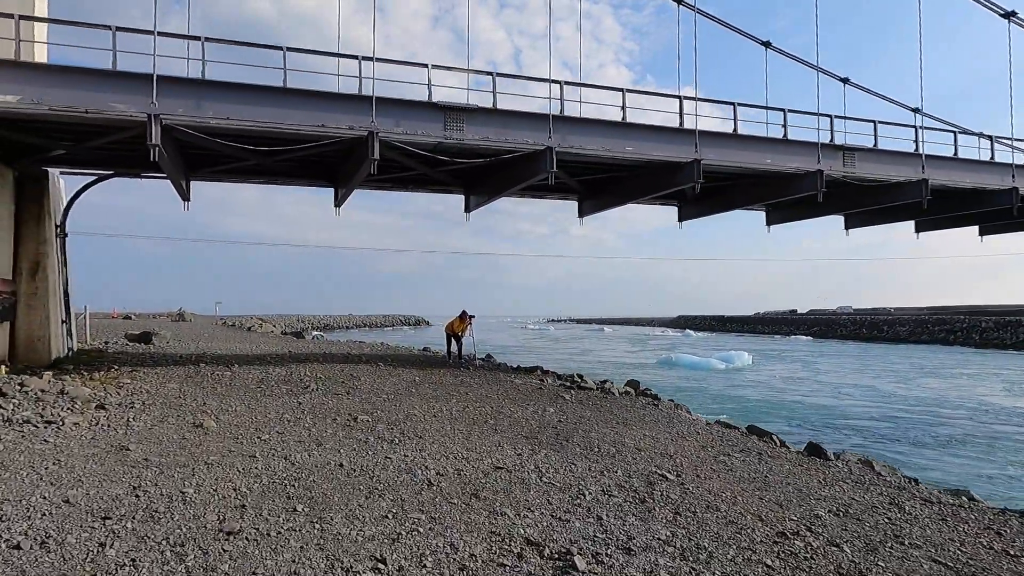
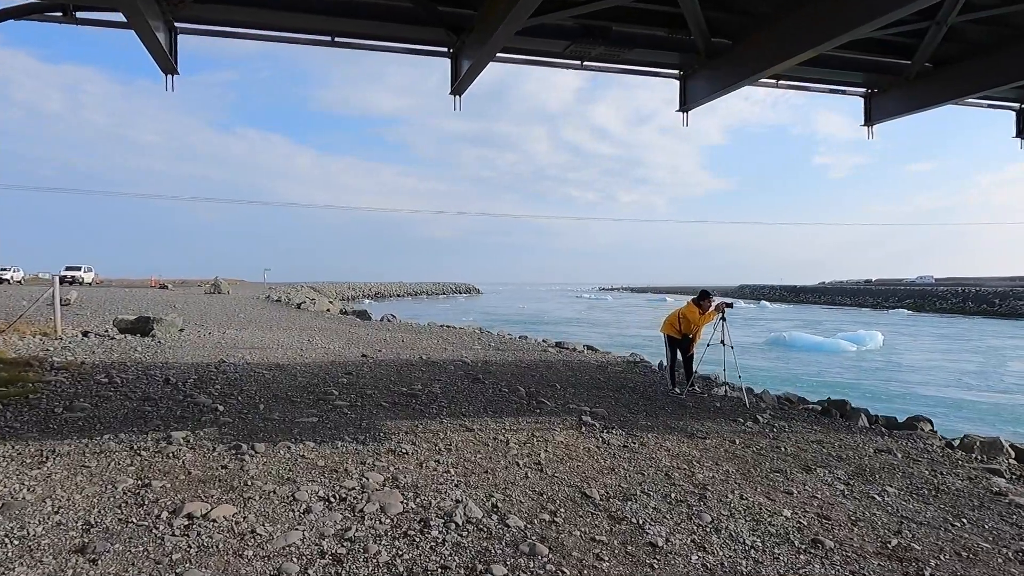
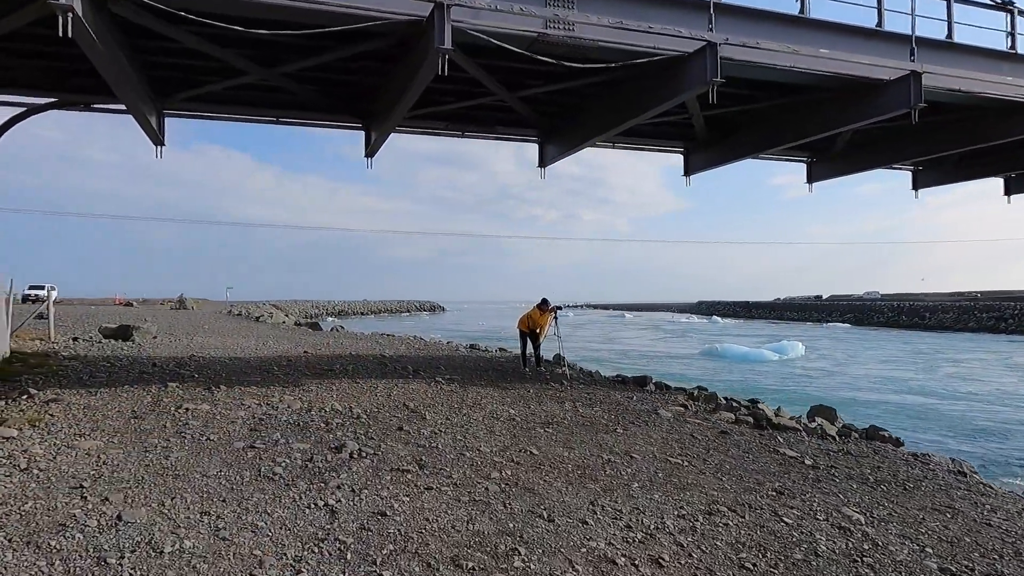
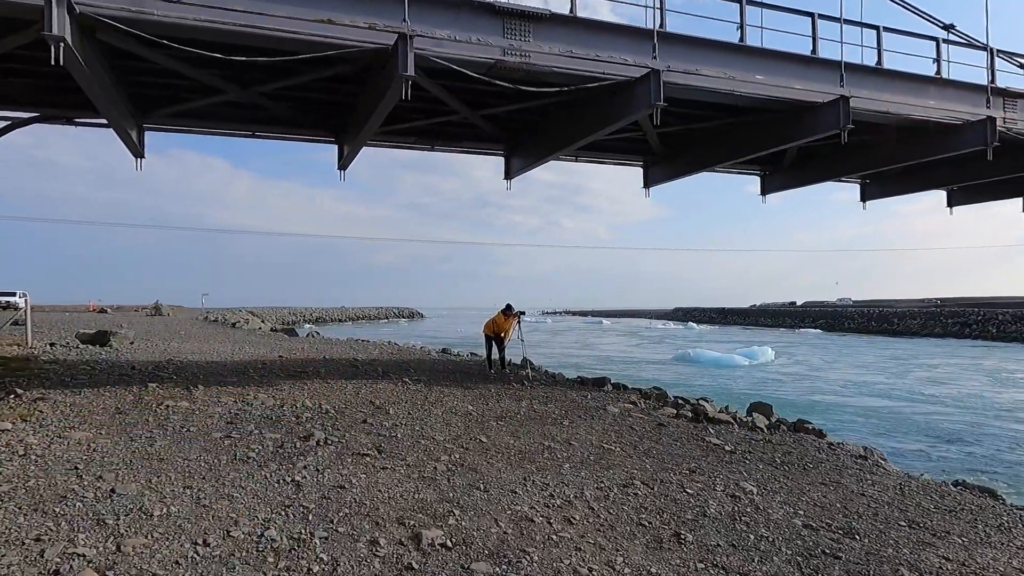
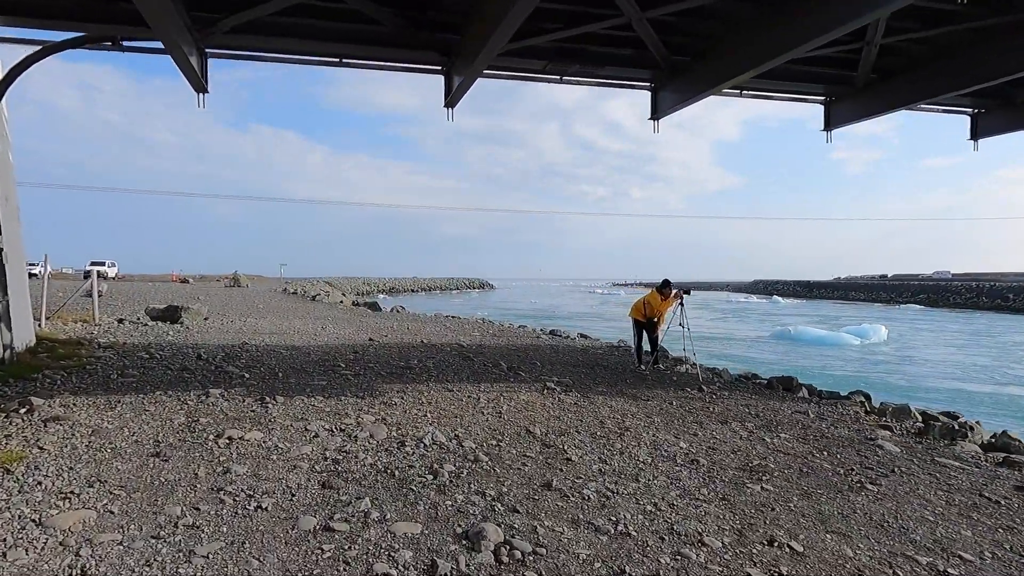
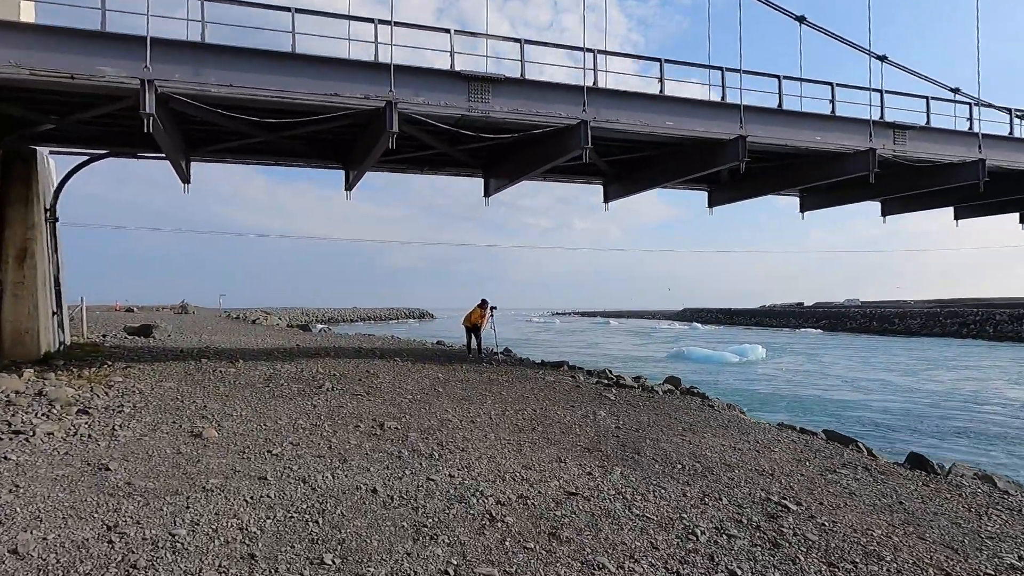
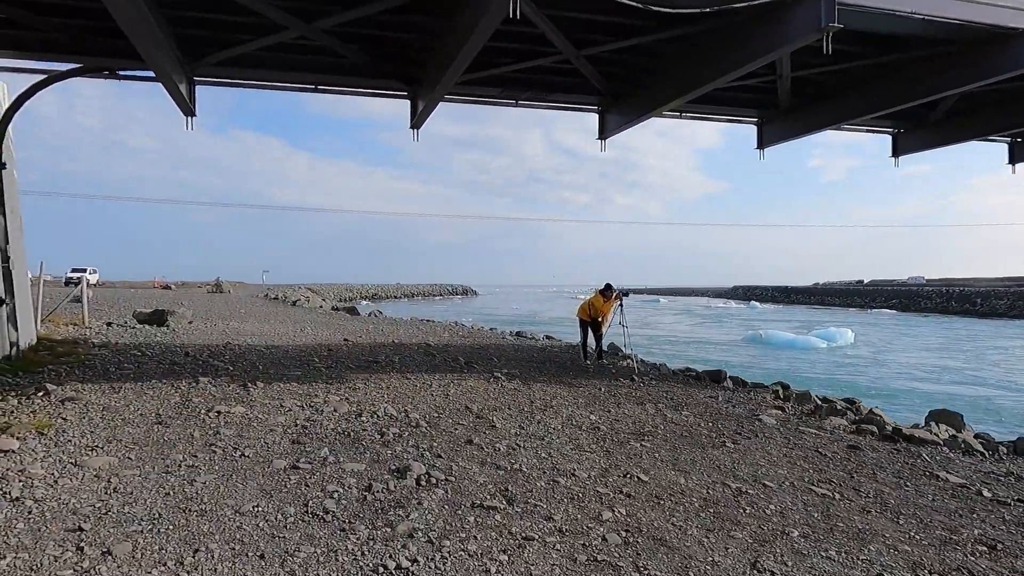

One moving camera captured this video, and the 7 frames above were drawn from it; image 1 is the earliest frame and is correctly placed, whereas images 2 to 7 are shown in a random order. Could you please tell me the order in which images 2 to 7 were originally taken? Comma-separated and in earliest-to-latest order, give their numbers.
6, 4, 3, 7, 5, 2
